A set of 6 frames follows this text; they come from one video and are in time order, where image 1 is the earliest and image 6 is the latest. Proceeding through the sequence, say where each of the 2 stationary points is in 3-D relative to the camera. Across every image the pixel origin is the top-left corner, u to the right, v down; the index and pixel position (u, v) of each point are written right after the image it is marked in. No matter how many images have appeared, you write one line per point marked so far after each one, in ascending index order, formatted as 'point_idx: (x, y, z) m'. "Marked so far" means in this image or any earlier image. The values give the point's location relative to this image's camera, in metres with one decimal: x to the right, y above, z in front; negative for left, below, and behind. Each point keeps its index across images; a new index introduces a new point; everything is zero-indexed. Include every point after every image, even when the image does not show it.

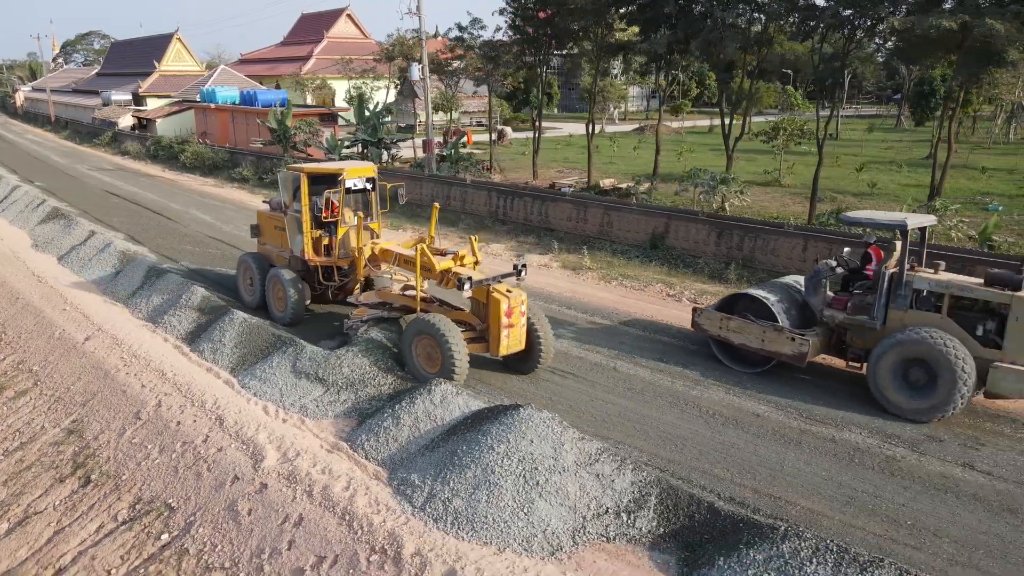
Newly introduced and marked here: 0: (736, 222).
0: (+4.1, +1.2, +13.4) m
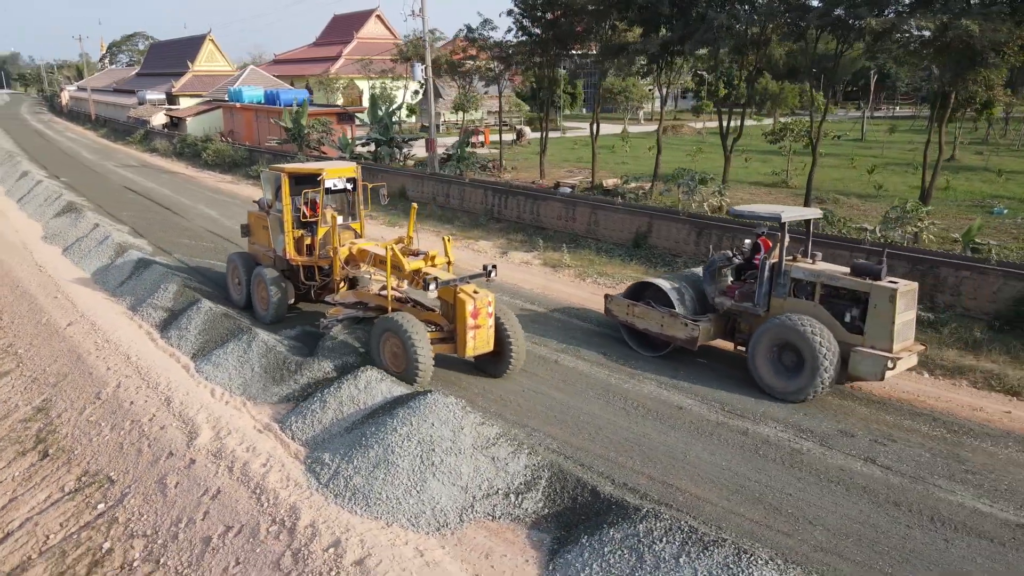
0: (+3.7, +1.2, +13.5) m
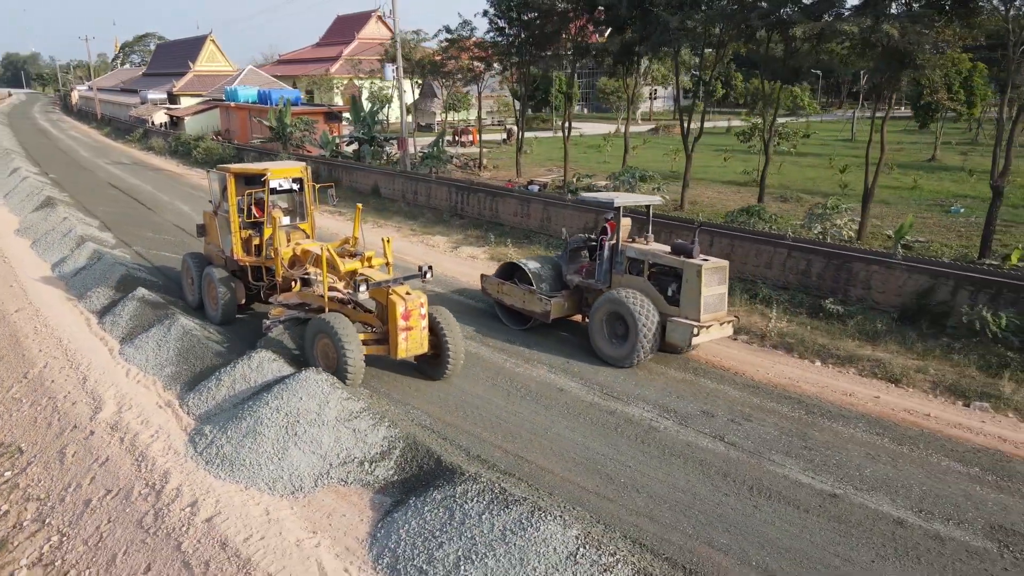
0: (+2.7, +1.3, +13.9) m
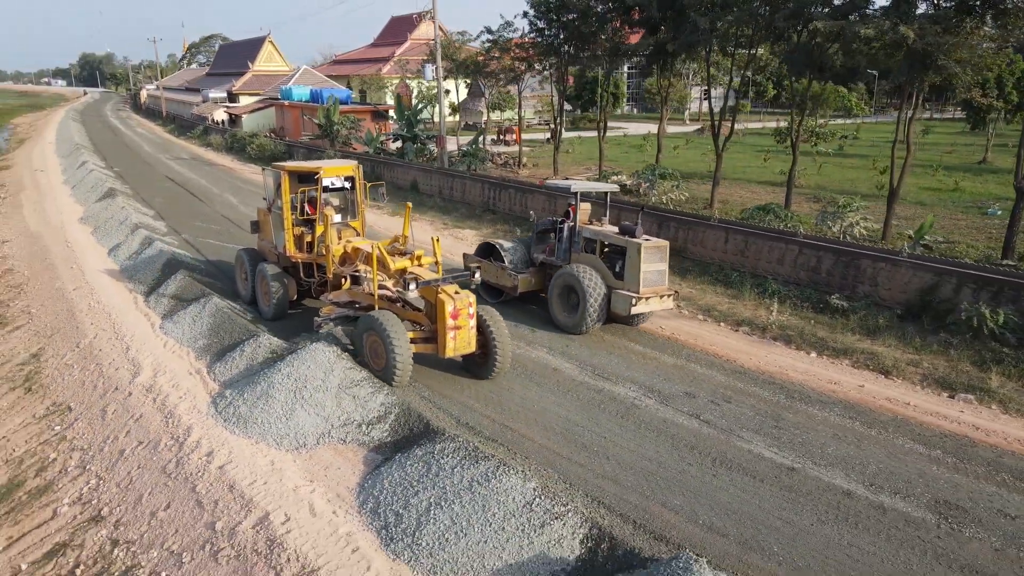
0: (+3.1, +1.5, +14.3) m
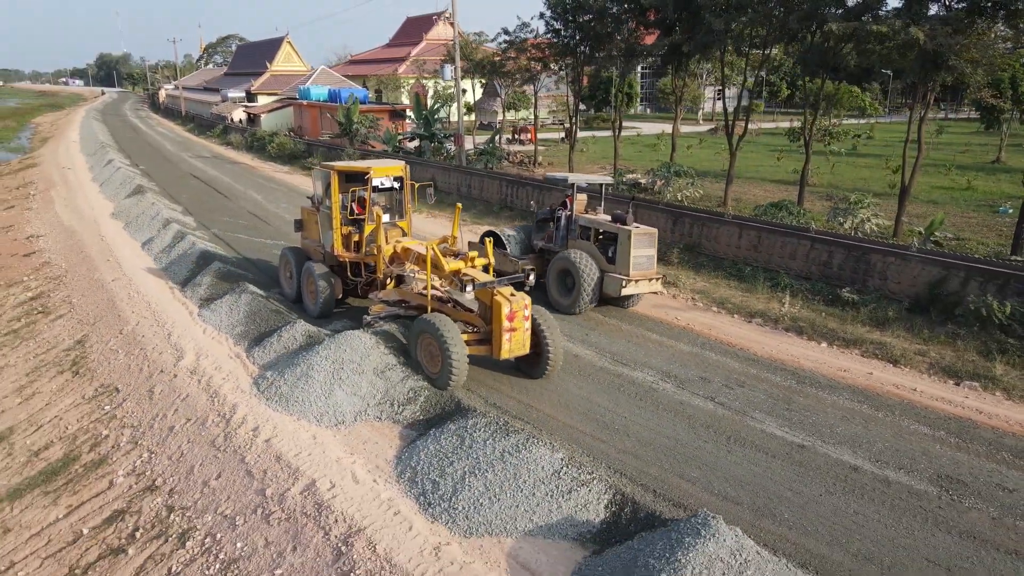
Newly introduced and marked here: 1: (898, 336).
0: (+3.5, +1.6, +14.7) m
1: (+5.3, -0.7, +10.2) m
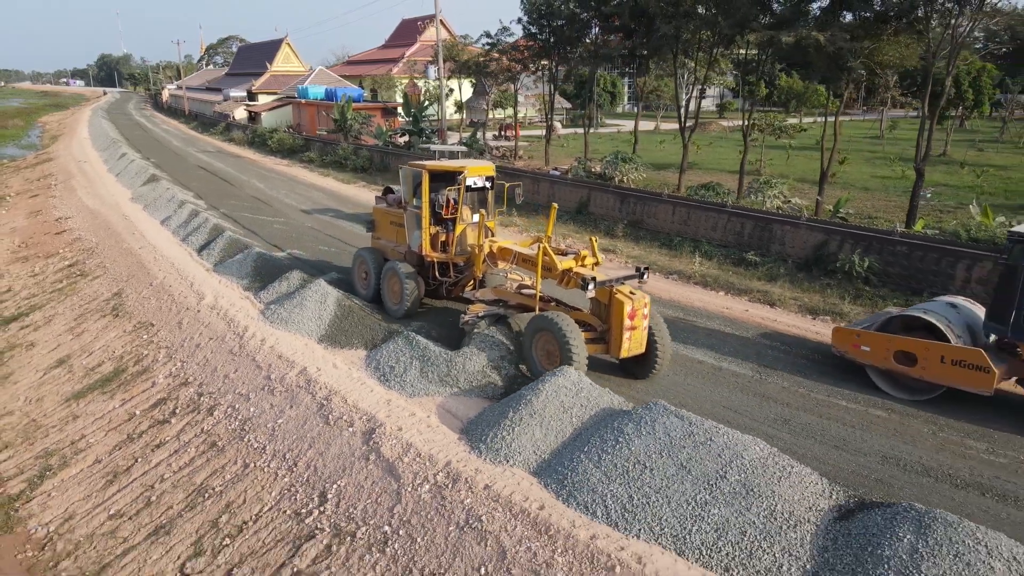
0: (+2.8, +2.2, +17.0) m
1: (+4.6, 0.0, +12.5) m
